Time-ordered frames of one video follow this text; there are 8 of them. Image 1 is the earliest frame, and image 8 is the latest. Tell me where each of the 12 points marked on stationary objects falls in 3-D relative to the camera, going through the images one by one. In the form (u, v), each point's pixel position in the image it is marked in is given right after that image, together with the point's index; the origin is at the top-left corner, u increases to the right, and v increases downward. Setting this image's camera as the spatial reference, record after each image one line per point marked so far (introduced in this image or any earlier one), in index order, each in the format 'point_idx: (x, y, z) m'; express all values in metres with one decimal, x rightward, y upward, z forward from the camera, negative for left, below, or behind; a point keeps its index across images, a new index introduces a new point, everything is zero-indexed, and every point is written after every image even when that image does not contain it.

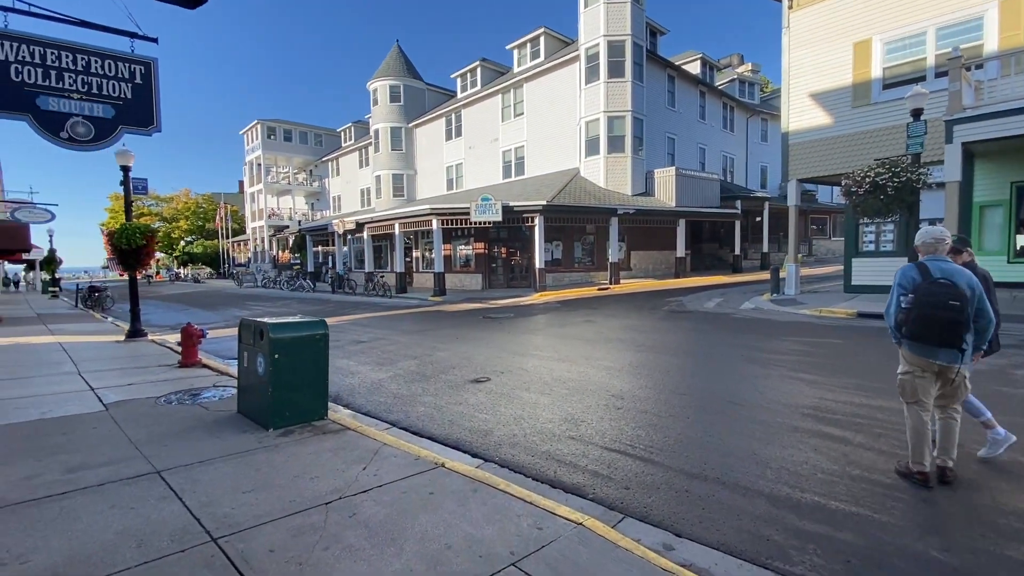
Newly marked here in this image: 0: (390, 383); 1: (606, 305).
0: (-2.2, -1.7, +8.6) m
1: (+3.5, -0.7, +18.2) m
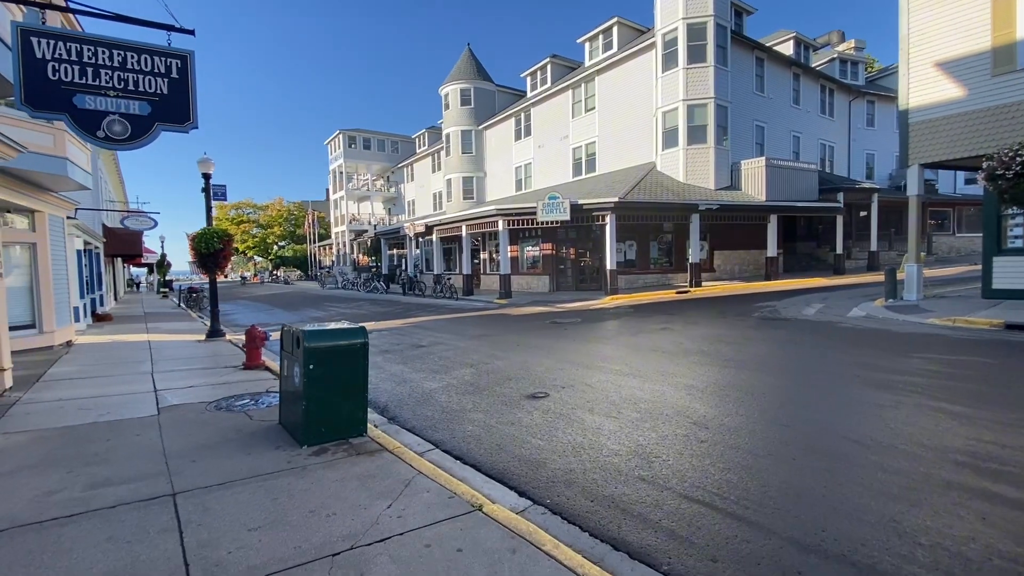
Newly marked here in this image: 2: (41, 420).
0: (-1.2, -1.8, +8.0) m
1: (+5.9, -0.8, +16.5) m
2: (-6.5, -1.8, +6.6) m
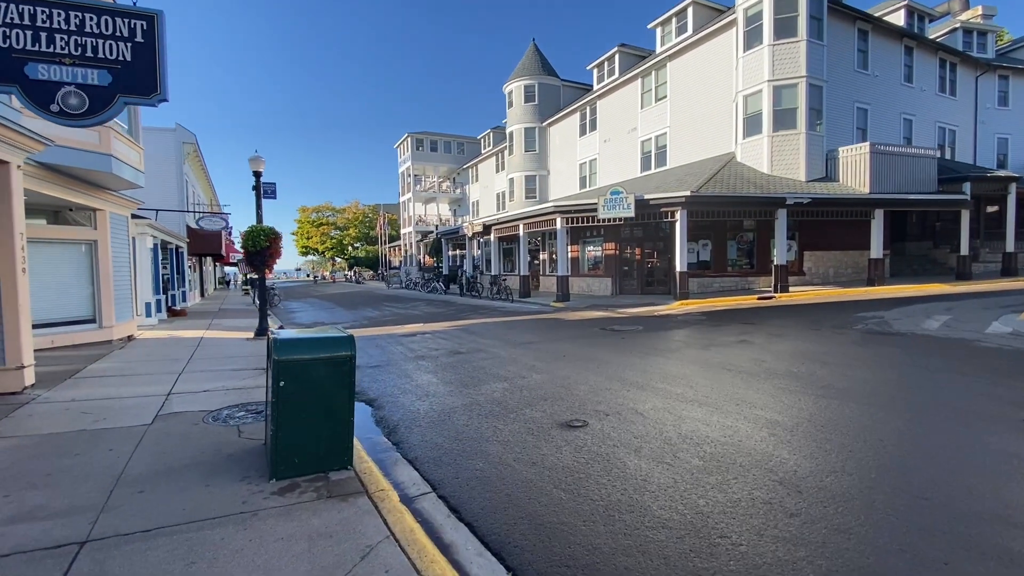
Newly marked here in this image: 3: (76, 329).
0: (-0.7, -1.8, +6.8) m
1: (+7.6, -0.9, +14.2) m
2: (-6.2, -1.8, +6.2) m
3: (-11.0, -1.0, +12.0) m
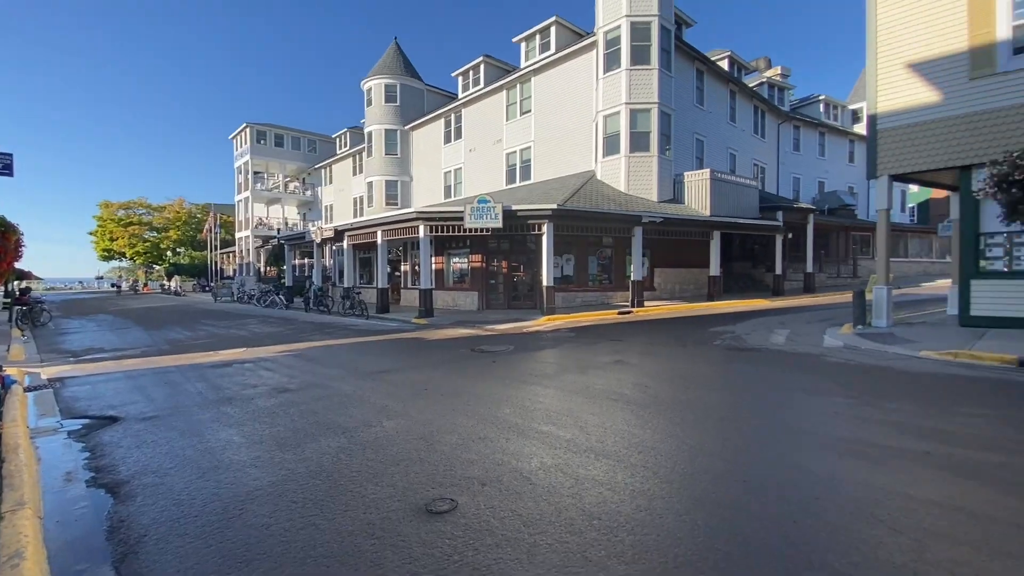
0: (-2.3, -2.0, +4.5) m
1: (+3.6, -1.4, +14.0) m
2: (-7.4, -1.9, +2.3) m
3: (-13.6, -1.3, +6.6) m
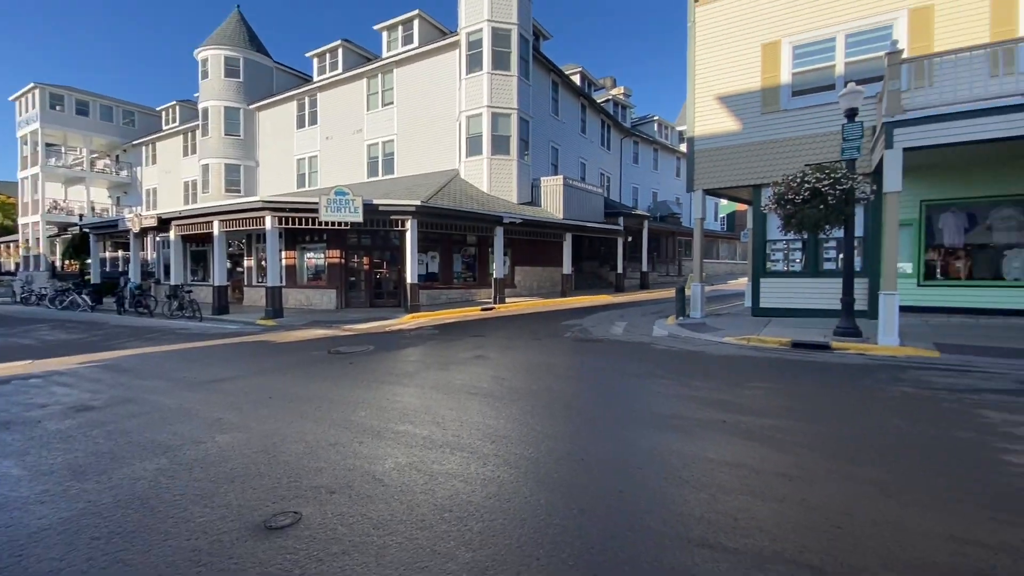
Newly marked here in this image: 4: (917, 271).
0: (-3.6, -2.0, +3.7) m
1: (-0.6, -1.3, +14.5) m
2: (-7.9, -1.9, +0.3) m
3: (-15.1, -1.3, +2.7) m
4: (+11.4, +0.5, +13.5) m
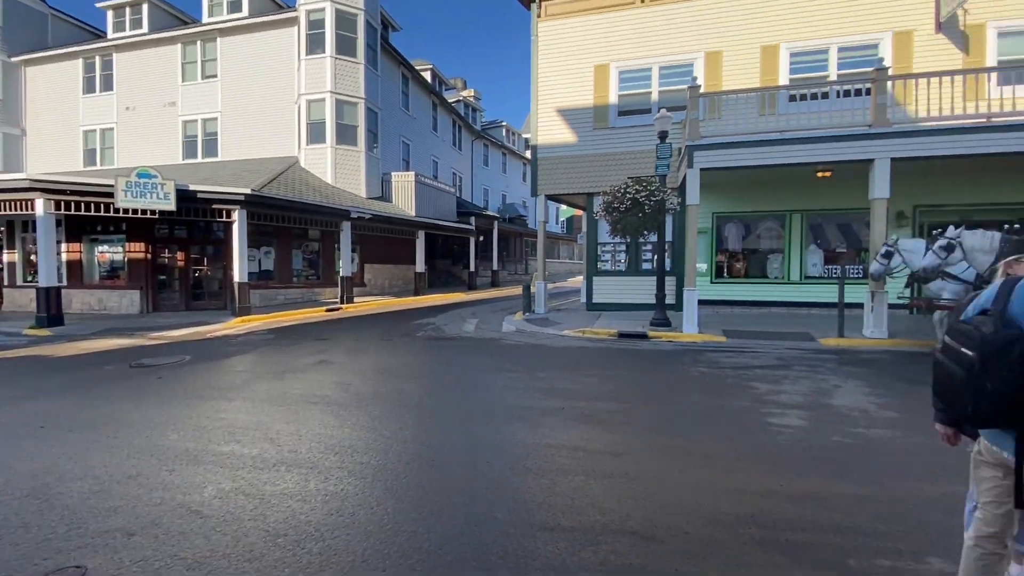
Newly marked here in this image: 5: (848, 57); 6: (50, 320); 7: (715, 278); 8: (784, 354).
0: (-4.6, -2.1, +2.5) m
1: (-4.9, -1.3, +13.7) m
2: (-7.7, -2.0, -2.1) m
3: (-15.3, -1.5, -1.9) m
4: (+6.8, +0.6, +16.3) m
5: (+10.0, +6.9, +14.2) m
6: (-14.3, -1.0, +14.8) m
7: (+6.9, +0.4, +16.3) m
8: (+5.7, -1.4, +10.0) m
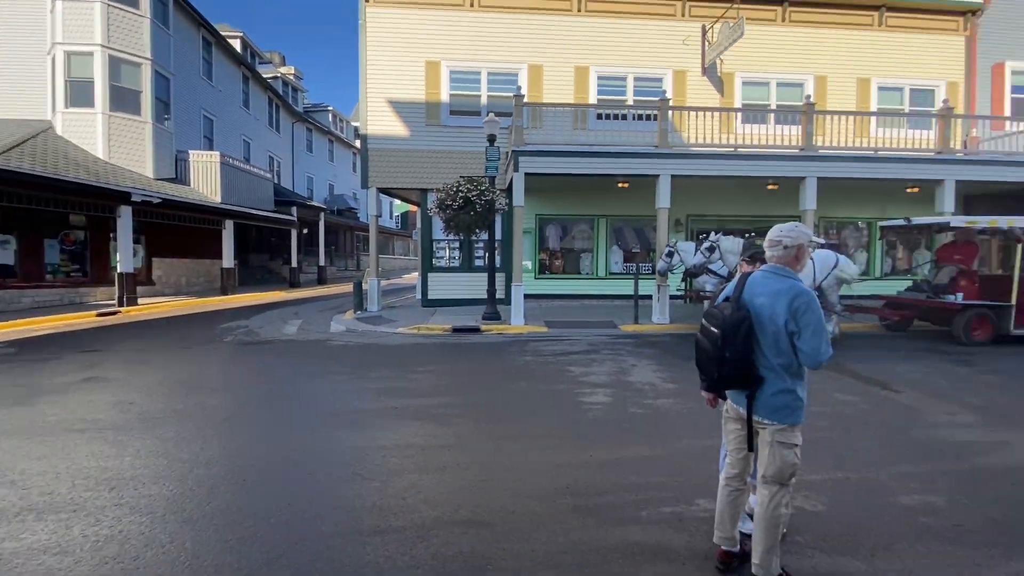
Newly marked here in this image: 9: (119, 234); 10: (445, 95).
0: (-5.2, -2.1, +0.8) m
1: (-9.3, -1.3, +11.2) m
2: (-6.6, -2.1, -4.5) m
3: (-13.7, -1.7, -6.9) m
4: (+0.8, +0.8, +17.6) m
5: (+4.5, +7.1, +16.7) m
6: (-18.4, -1.1, +9.1) m
7: (+1.0, +0.5, +17.7) m
8: (+2.0, -1.2, +11.3) m
9: (-14.2, +1.9, +17.3) m
10: (-2.3, +6.6, +16.4) m
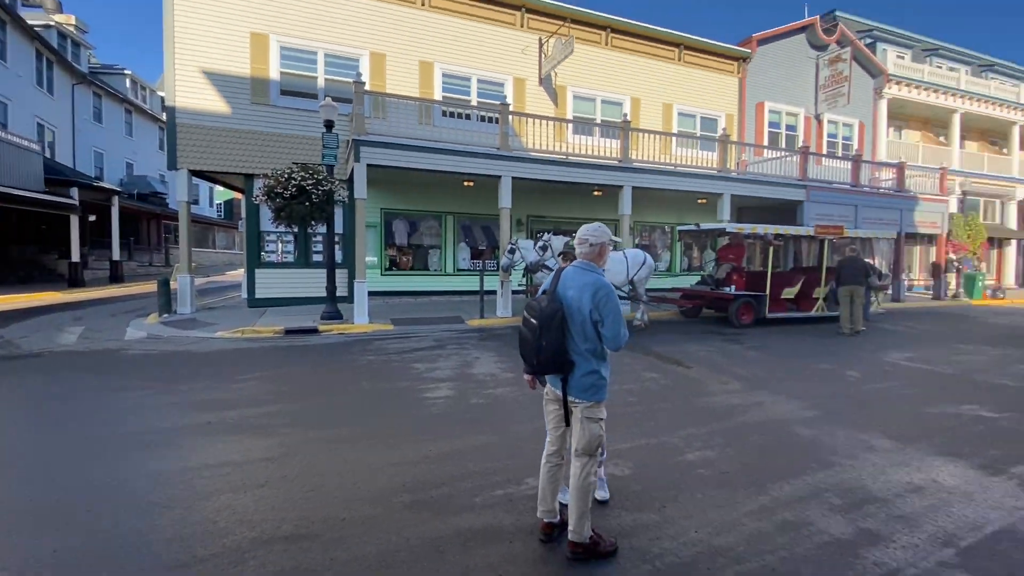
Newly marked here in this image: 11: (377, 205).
0: (-5.3, -2.1, -0.8) m
1: (-12.3, -1.3, +7.9) m
2: (-5.0, -2.2, -6.3) m
3: (-11.1, -1.8, -10.8) m
4: (-4.7, +0.9, +17.1) m
5: (-0.9, +7.2, +17.2) m
6: (-20.4, -1.2, +3.1) m
7: (-4.5, +0.6, +17.1) m
8: (-1.7, -1.2, +11.4) m
9: (-18.9, +1.9, +12.2) m
10: (-7.3, +6.7, +14.8) m
11: (-4.7, +2.9, +16.9) m
